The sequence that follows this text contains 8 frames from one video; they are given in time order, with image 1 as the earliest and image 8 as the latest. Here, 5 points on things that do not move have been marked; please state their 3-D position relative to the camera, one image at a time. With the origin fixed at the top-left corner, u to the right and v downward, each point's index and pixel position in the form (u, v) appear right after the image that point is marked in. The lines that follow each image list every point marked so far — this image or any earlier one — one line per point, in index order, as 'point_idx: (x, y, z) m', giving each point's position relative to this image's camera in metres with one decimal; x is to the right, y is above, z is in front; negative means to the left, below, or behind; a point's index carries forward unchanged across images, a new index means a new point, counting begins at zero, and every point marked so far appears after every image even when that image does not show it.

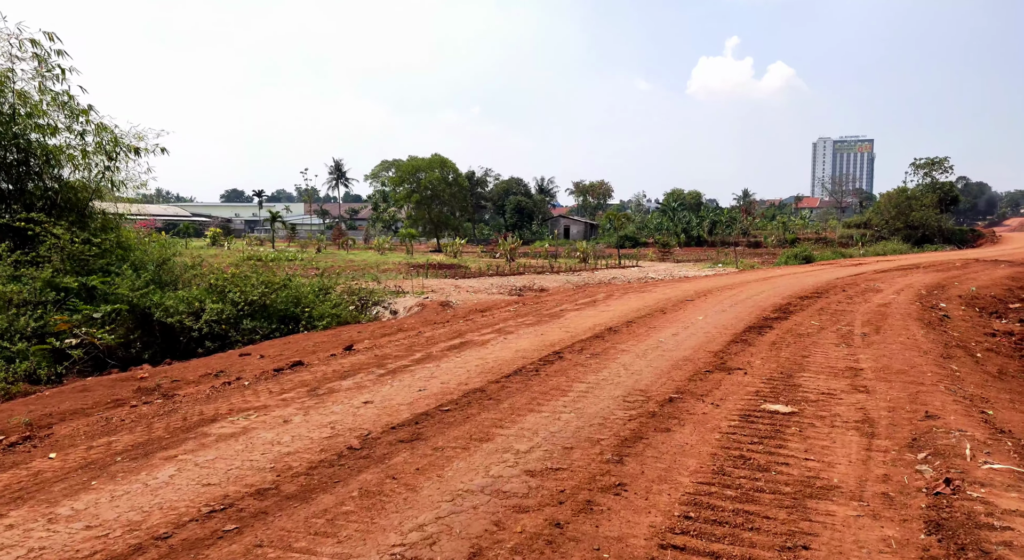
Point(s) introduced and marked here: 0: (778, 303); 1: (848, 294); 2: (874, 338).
0: (+4.2, -0.4, +11.0) m
1: (+6.2, -0.3, +12.8) m
2: (+4.1, -0.7, +7.9) m
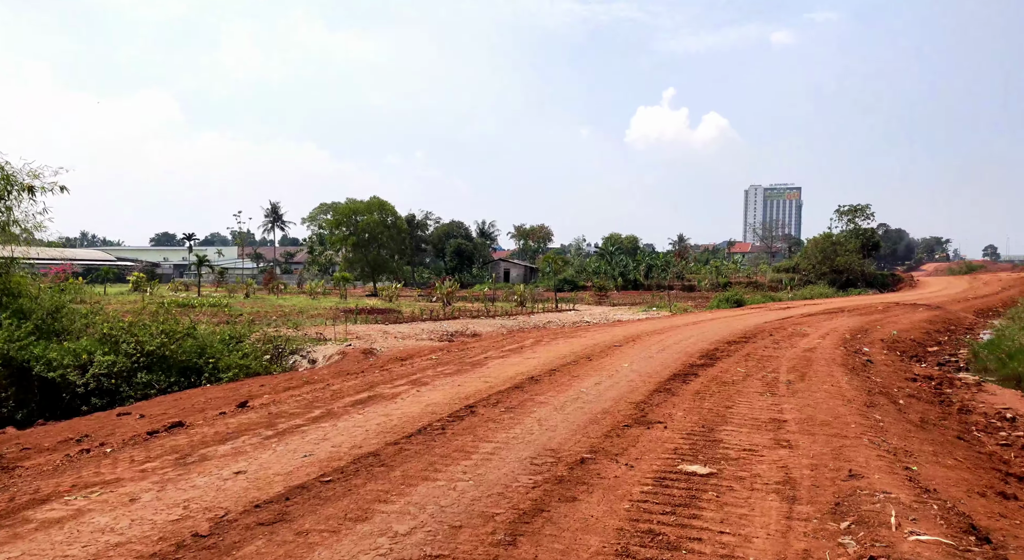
0: (+3.0, -1.1, +10.8) m
1: (+4.8, -1.1, +12.8) m
2: (+3.2, -1.2, +7.7) m
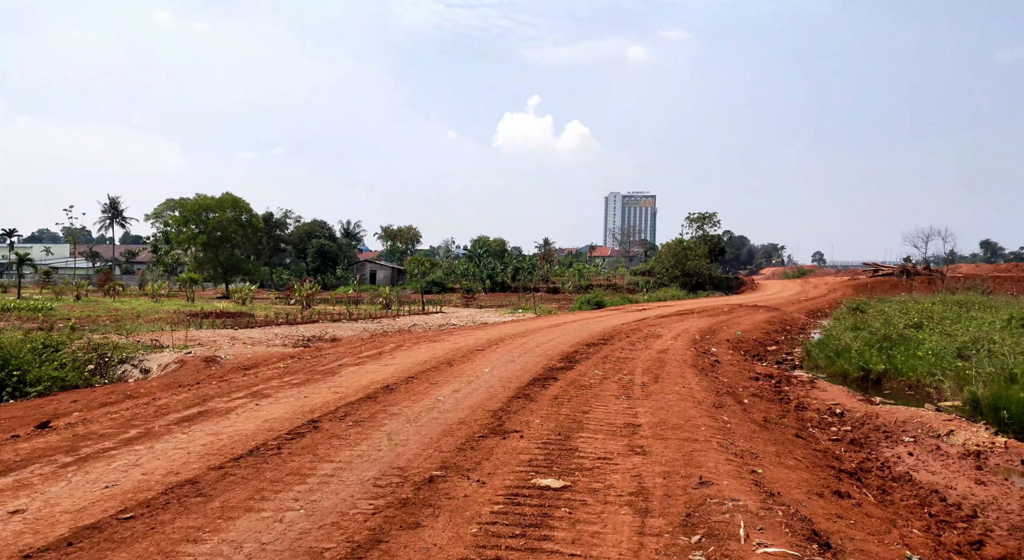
0: (+0.8, -1.1, +10.8) m
1: (+2.2, -1.1, +13.1) m
2: (+1.6, -1.2, +7.8) m
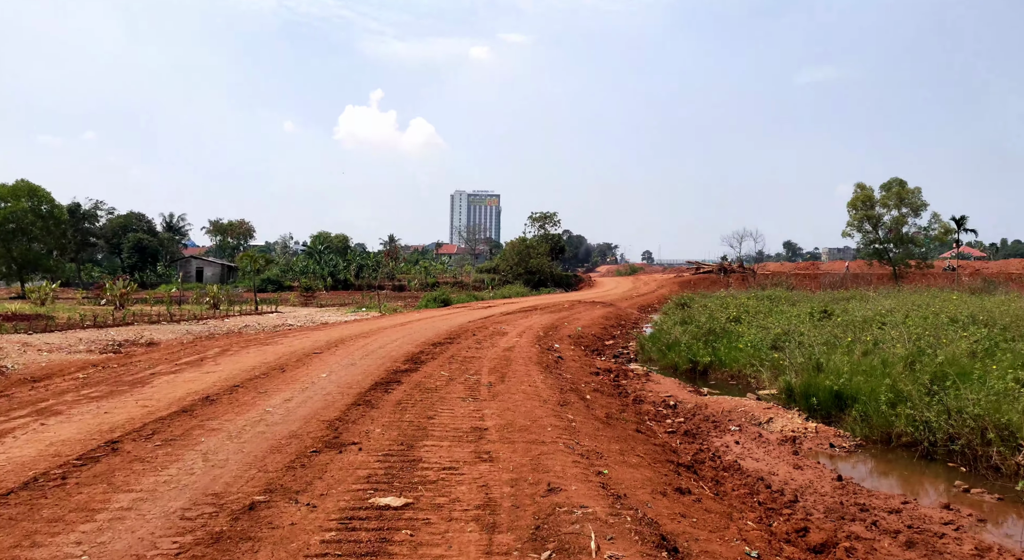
0: (-1.5, -1.1, +10.4) m
1: (-0.6, -1.1, +12.9) m
2: (-0.1, -1.2, +7.7) m
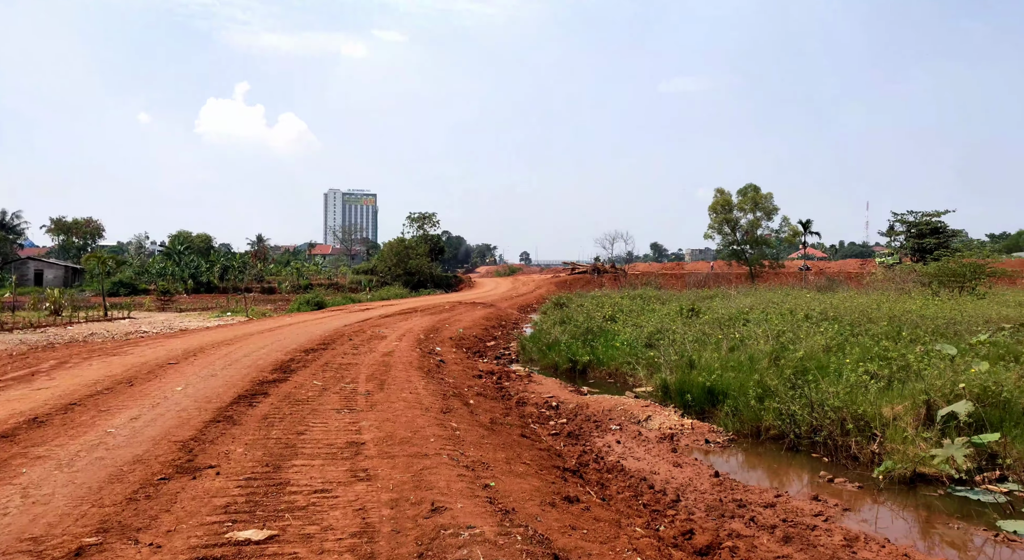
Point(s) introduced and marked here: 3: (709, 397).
0: (-3.2, -1.1, +9.7) m
1: (-2.8, -1.1, +12.3) m
2: (-1.4, -1.2, +7.2) m
3: (+2.7, -1.6, +9.5) m
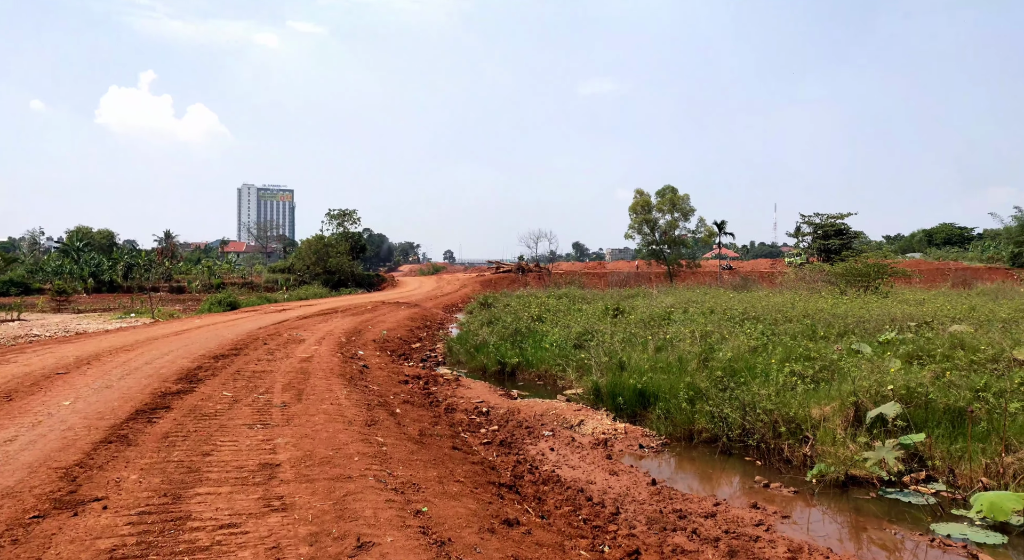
0: (-4.2, -1.1, +8.9) m
1: (-4.0, -1.1, +11.6) m
2: (-2.1, -1.2, +6.7) m
3: (+1.7, -1.6, +9.4) m
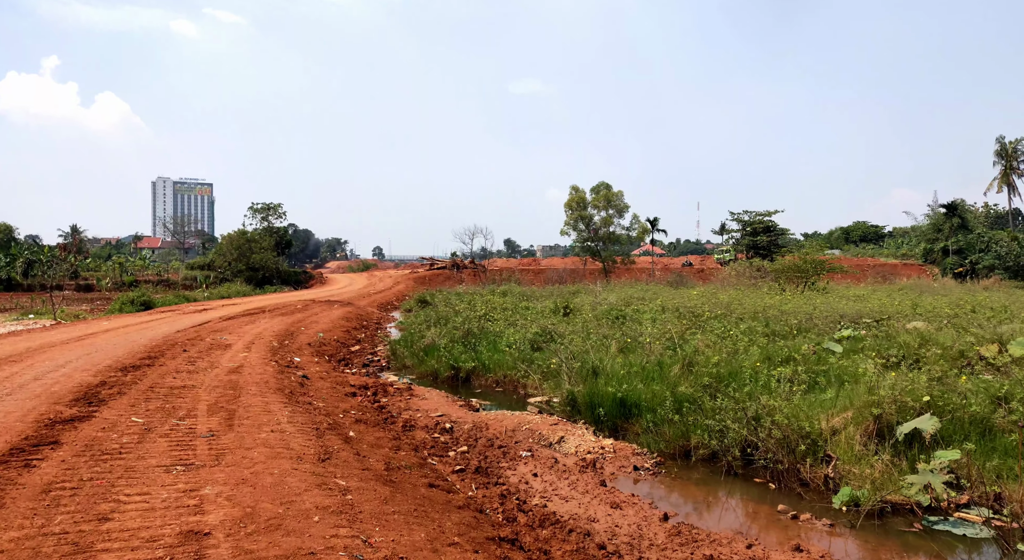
0: (-4.5, -1.1, +7.3) m
1: (-4.6, -1.1, +10.0) m
2: (-2.2, -1.2, +5.3) m
3: (+1.3, -1.6, +8.4) m
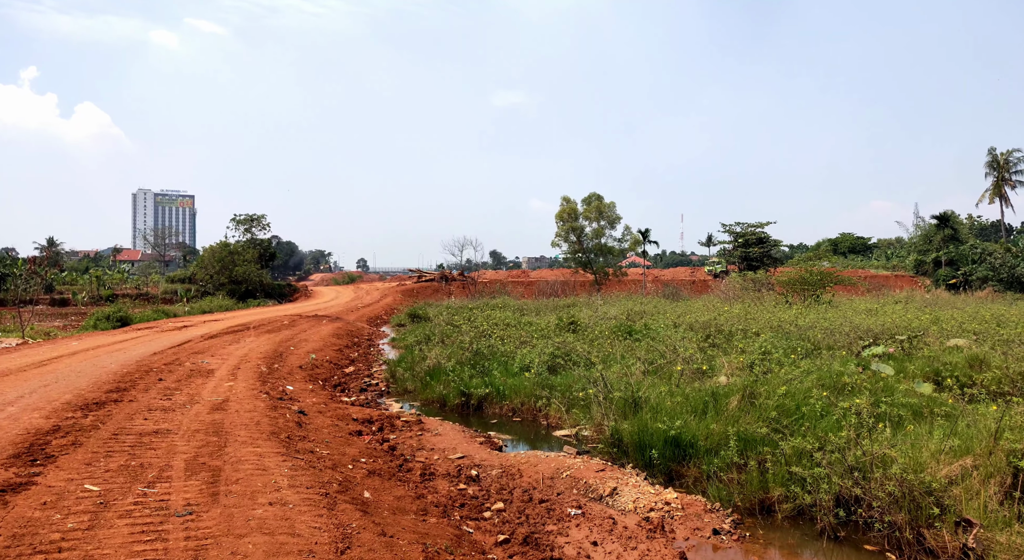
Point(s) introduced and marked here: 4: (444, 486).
0: (-4.1, -1.3, +6.0) m
1: (-4.3, -1.3, +8.6) m
2: (-1.7, -1.4, +4.0) m
3: (+1.7, -1.7, +7.1) m
4: (-0.6, -1.9, +6.4) m
